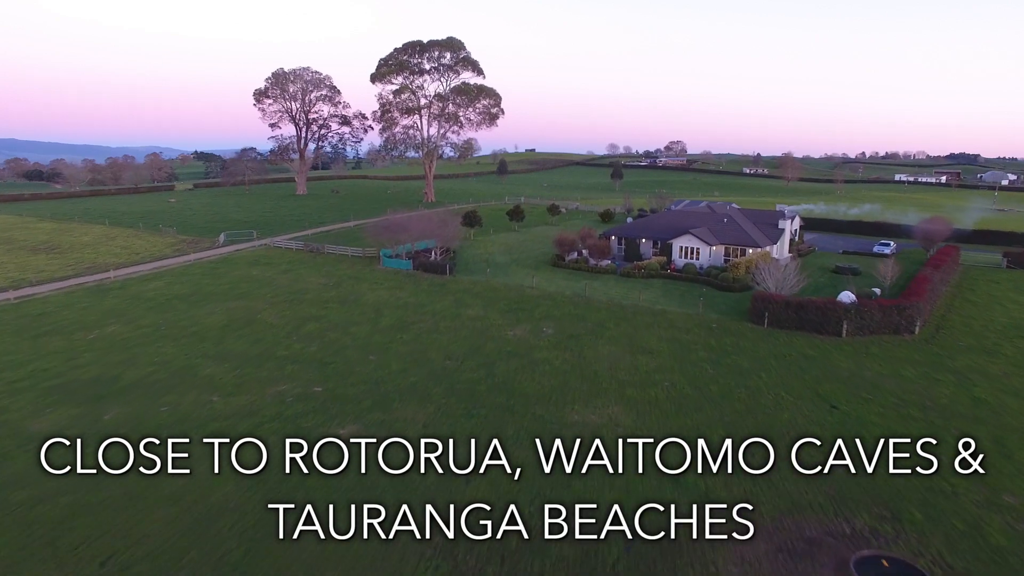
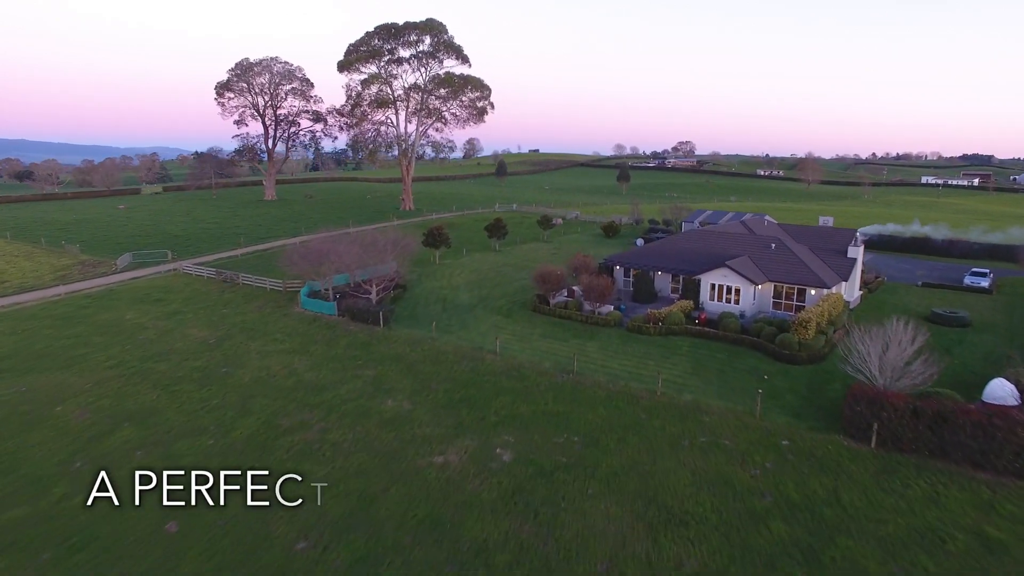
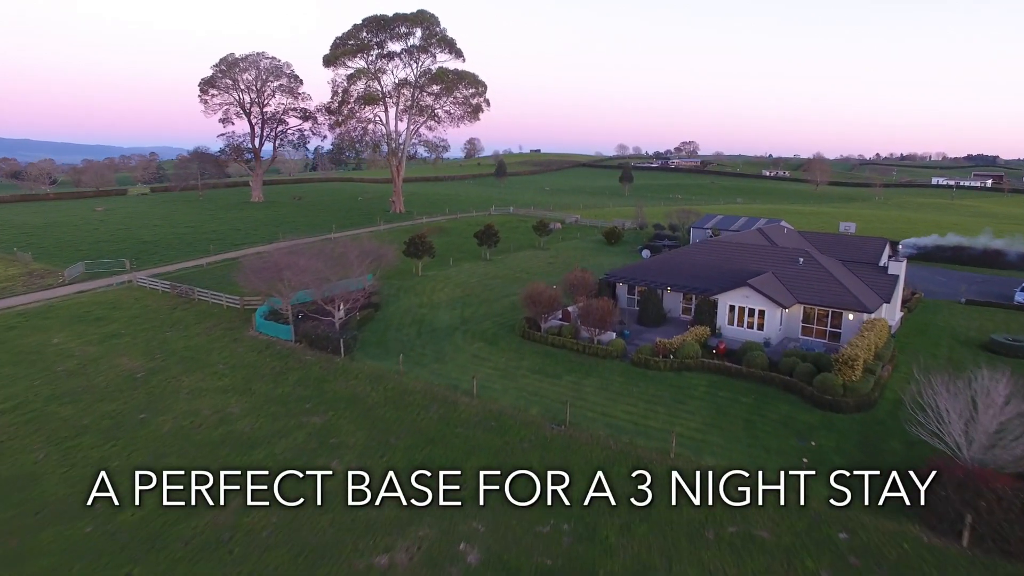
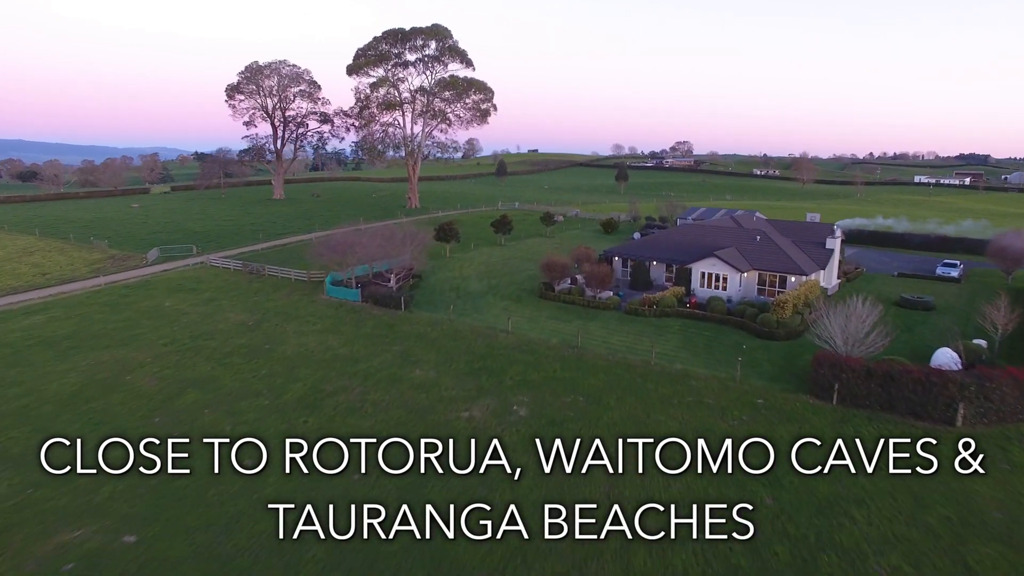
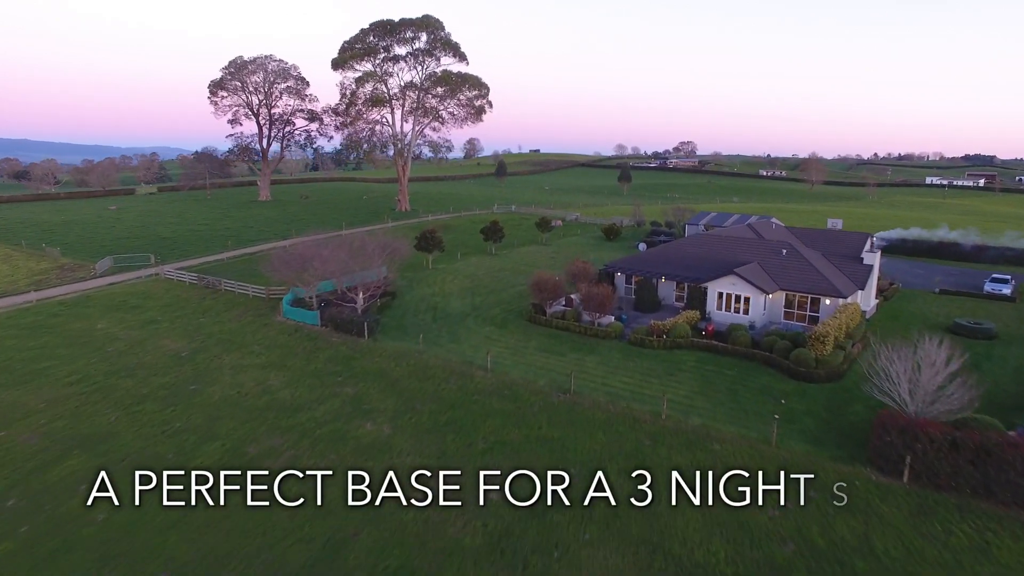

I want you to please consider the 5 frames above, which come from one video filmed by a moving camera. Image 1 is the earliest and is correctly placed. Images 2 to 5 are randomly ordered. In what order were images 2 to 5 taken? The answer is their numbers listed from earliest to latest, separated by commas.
4, 2, 5, 3
